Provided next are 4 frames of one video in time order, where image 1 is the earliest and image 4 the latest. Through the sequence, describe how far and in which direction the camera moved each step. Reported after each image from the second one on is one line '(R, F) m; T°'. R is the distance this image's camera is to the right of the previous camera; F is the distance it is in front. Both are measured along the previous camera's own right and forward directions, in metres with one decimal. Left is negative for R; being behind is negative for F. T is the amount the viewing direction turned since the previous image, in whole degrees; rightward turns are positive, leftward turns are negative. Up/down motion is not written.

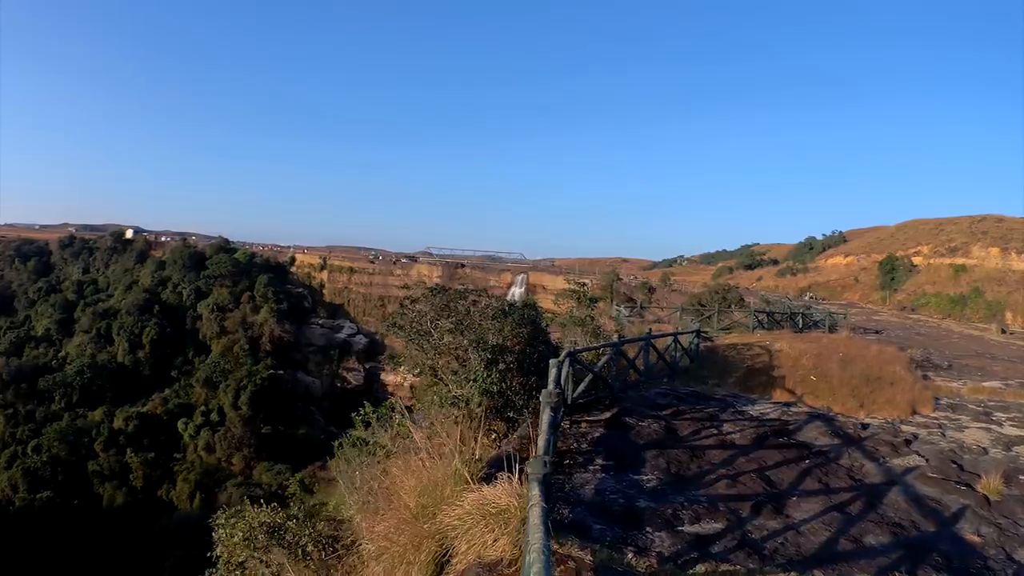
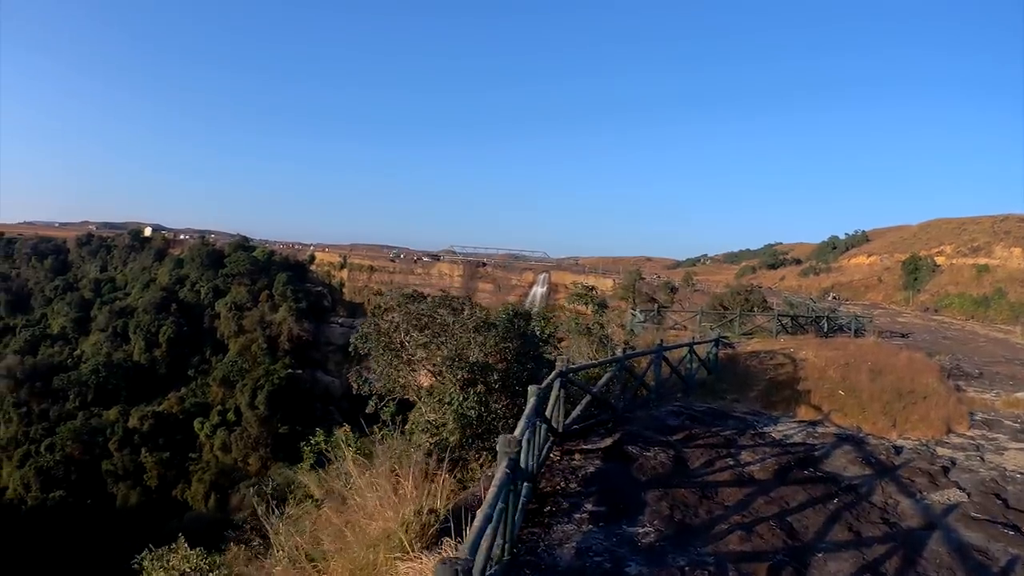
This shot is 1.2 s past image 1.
(+0.3, +0.8) m; -2°
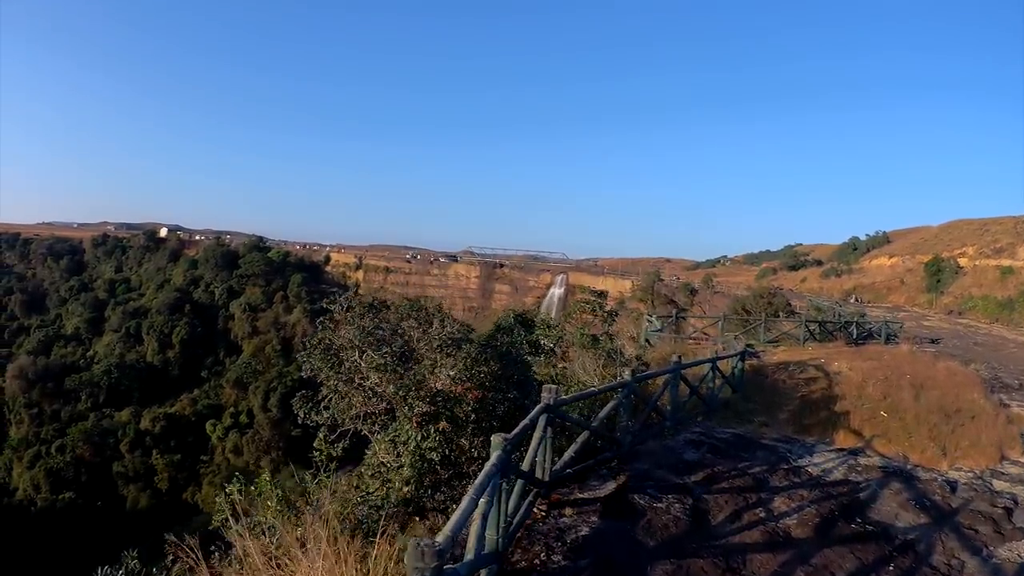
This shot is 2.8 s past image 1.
(+0.3, +1.0) m; -2°
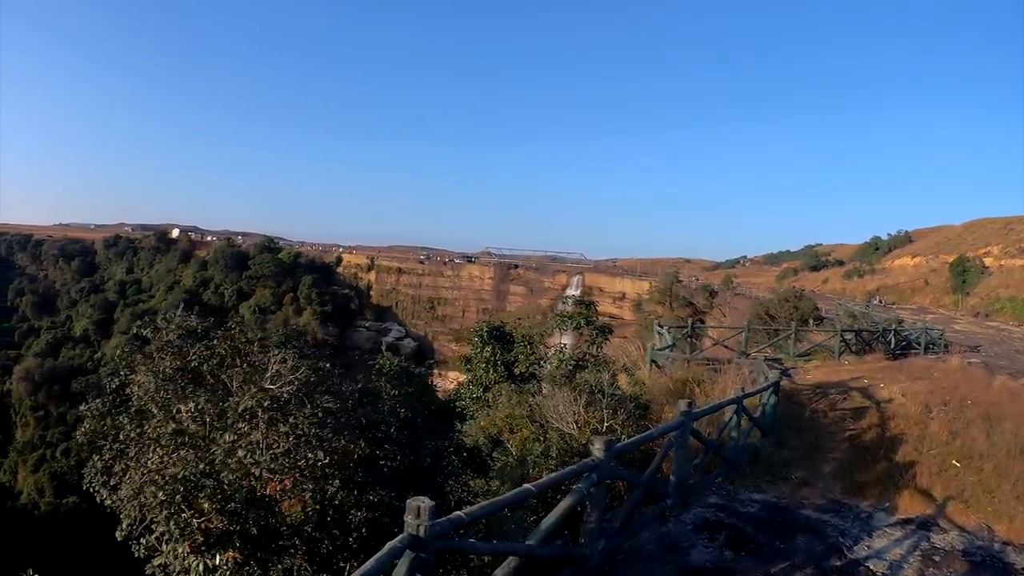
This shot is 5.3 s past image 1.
(+0.6, +1.8) m; -2°
